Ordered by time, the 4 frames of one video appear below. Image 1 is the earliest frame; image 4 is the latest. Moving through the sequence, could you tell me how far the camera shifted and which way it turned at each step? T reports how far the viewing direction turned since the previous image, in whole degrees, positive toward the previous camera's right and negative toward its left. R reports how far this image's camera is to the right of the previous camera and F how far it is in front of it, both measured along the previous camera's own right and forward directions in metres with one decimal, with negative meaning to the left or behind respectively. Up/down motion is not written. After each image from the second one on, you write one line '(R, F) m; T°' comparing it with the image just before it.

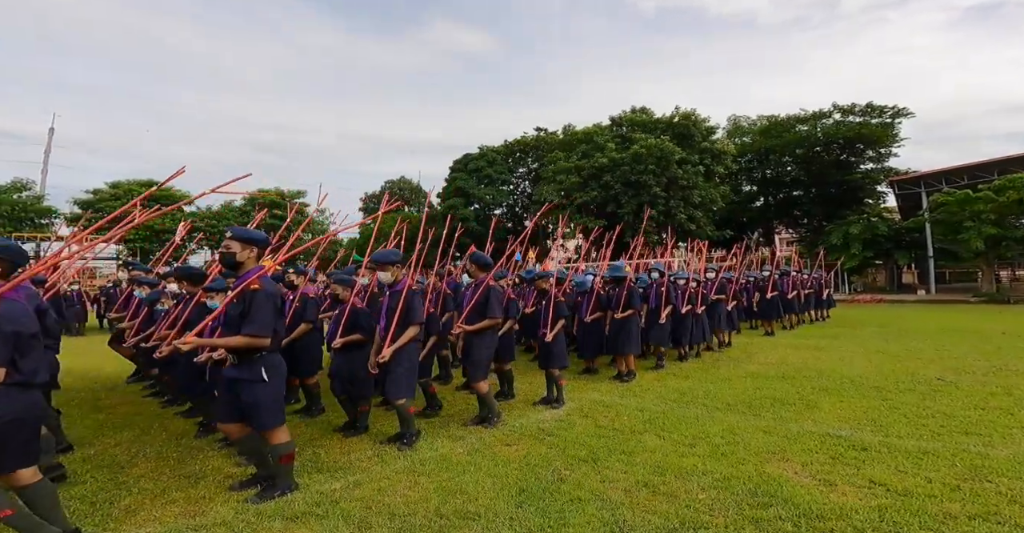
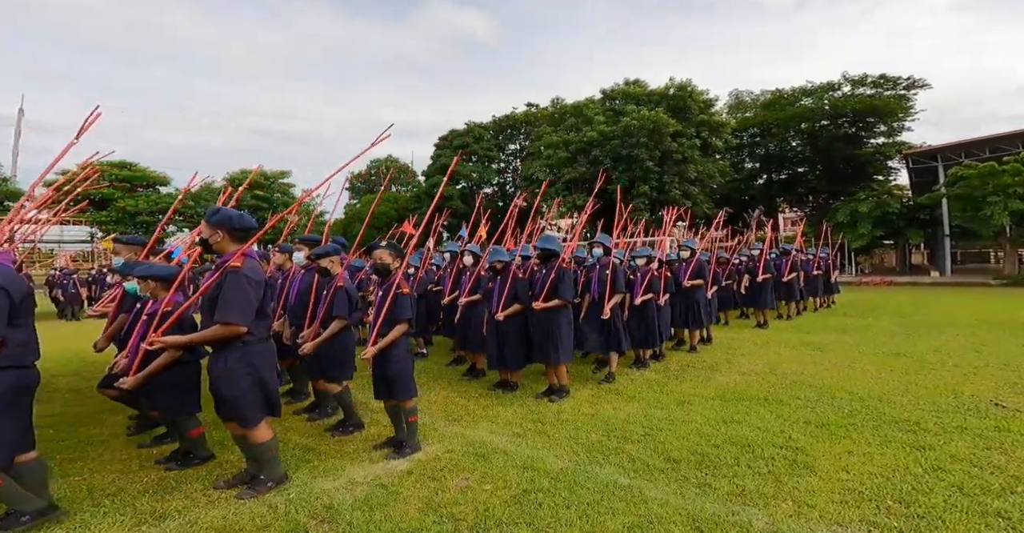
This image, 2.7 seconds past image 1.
(+1.4, +2.2) m; 0°
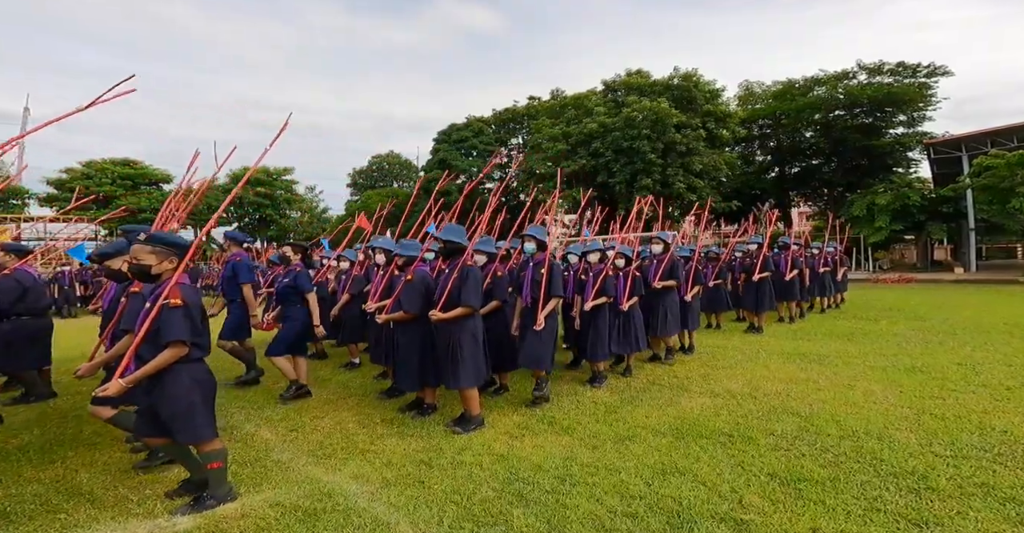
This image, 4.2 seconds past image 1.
(+1.0, +1.1) m; -2°
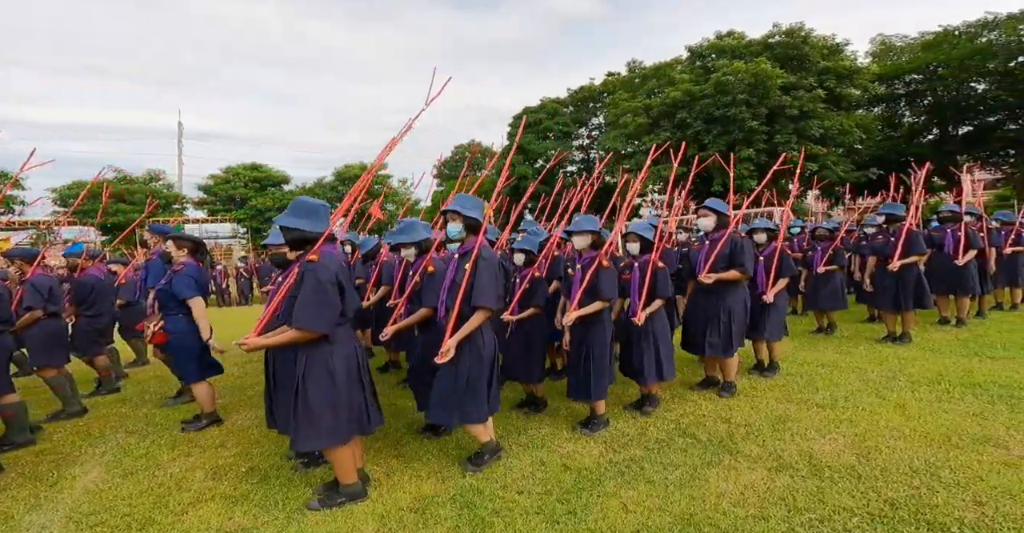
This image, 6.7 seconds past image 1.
(+1.2, +1.9) m; -13°
